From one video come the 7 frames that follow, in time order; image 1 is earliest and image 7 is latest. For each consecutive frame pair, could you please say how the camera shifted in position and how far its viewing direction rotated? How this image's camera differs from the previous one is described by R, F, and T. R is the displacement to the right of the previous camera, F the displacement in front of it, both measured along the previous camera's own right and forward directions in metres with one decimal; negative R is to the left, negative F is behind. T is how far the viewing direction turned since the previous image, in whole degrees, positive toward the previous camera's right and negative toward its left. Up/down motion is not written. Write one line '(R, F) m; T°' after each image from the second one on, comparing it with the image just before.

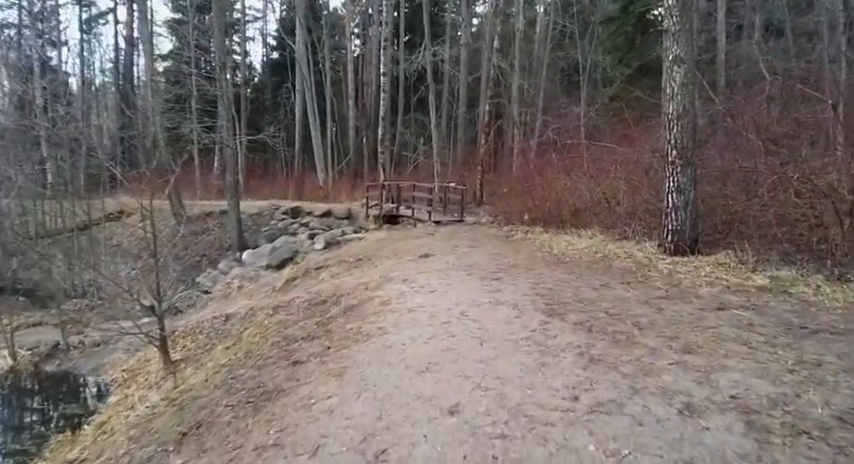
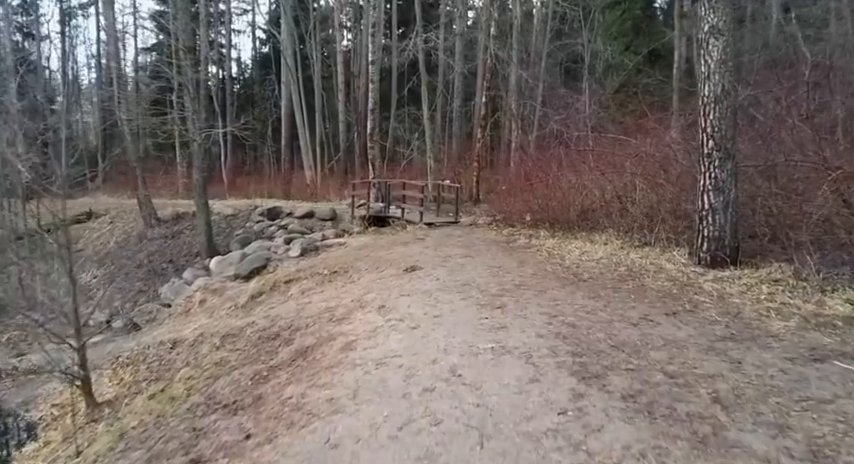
(+0.1, +1.3) m; 0°
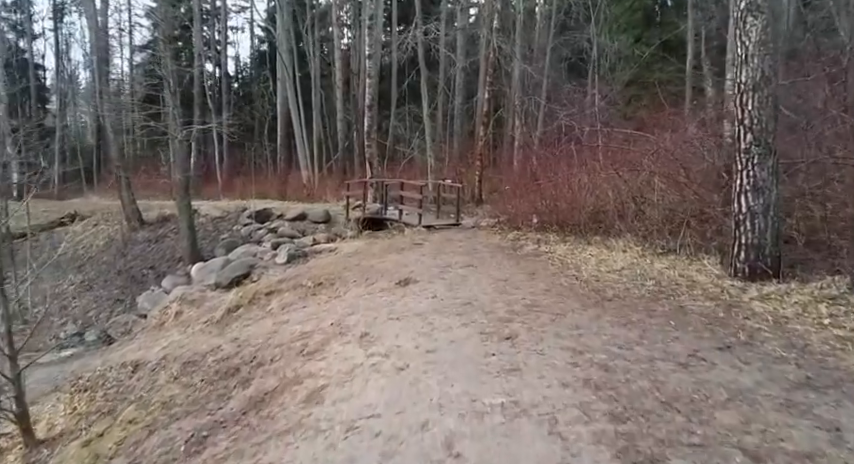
(+0.1, +0.8) m; 0°
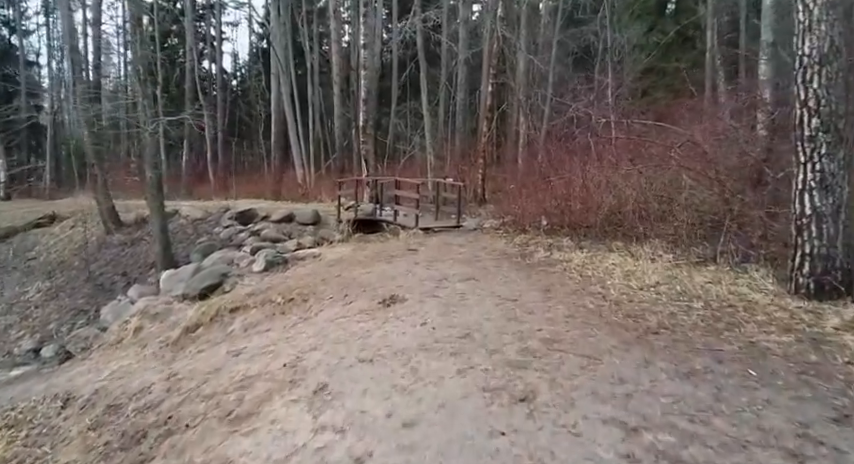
(+0.1, +1.1) m; 0°
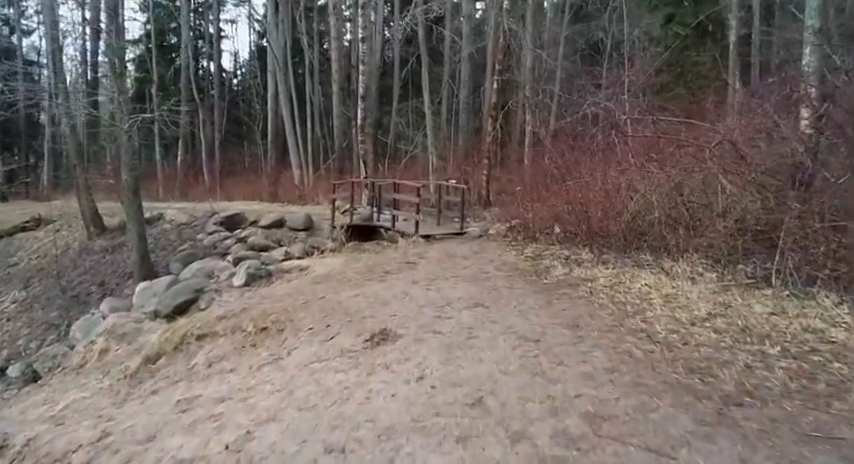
(0.0, +0.9) m; 0°
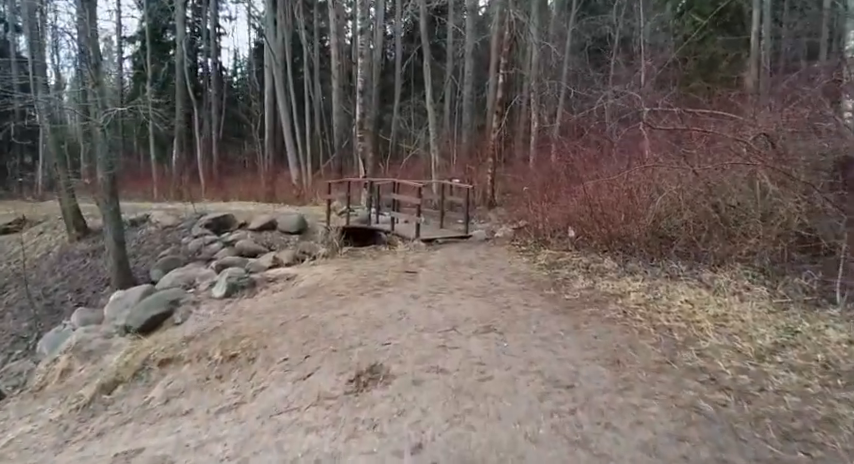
(0.0, +0.7) m; 0°
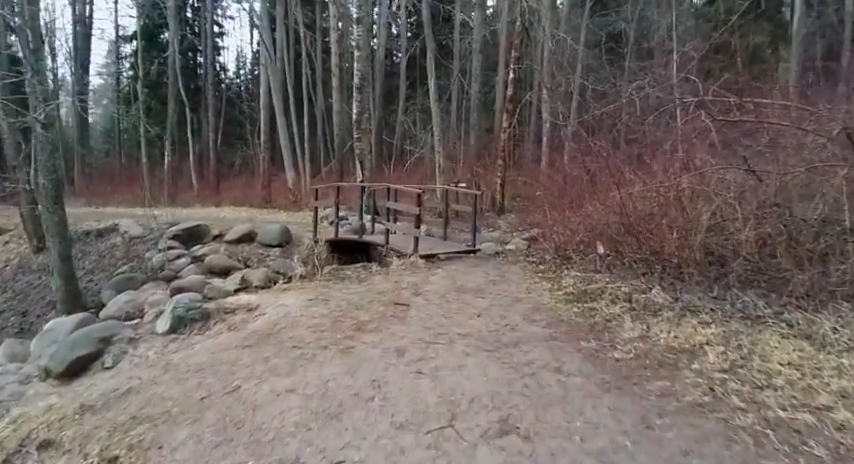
(+0.1, +1.3) m; -1°
